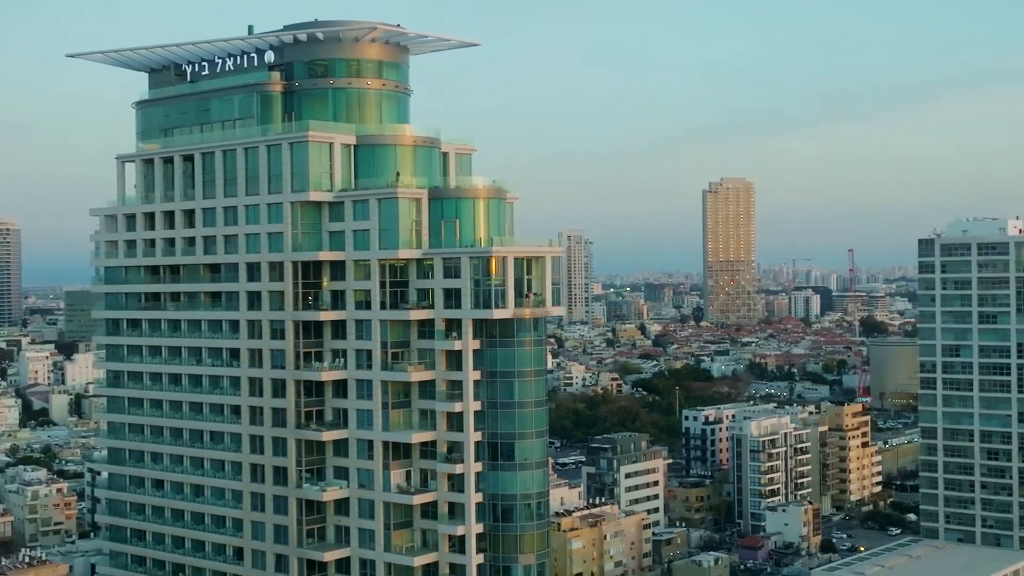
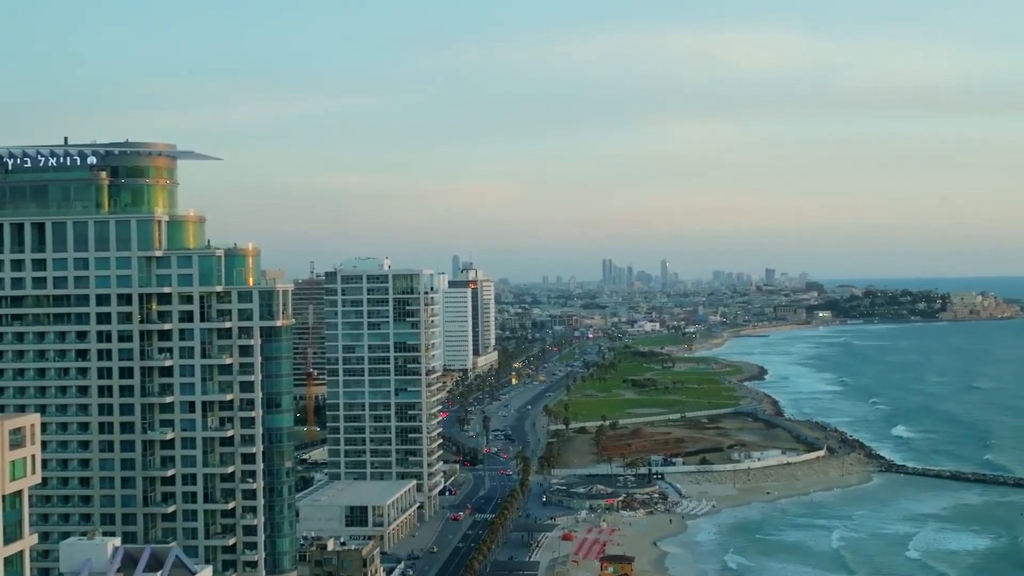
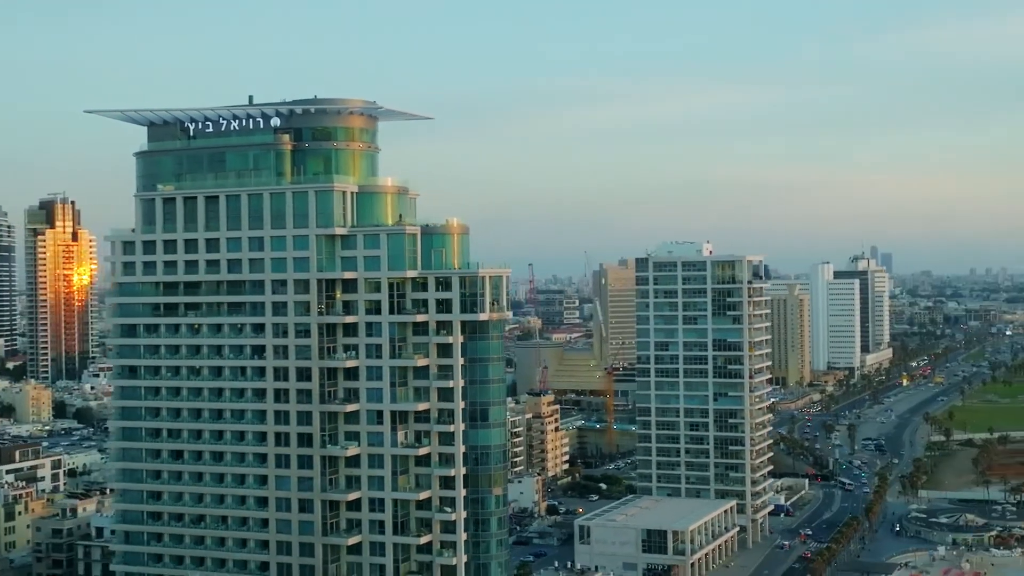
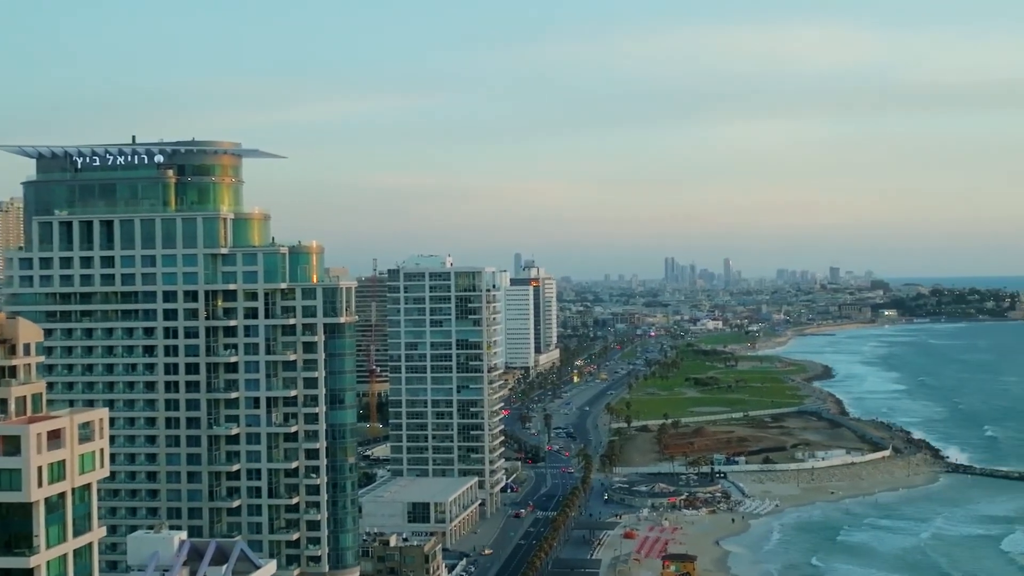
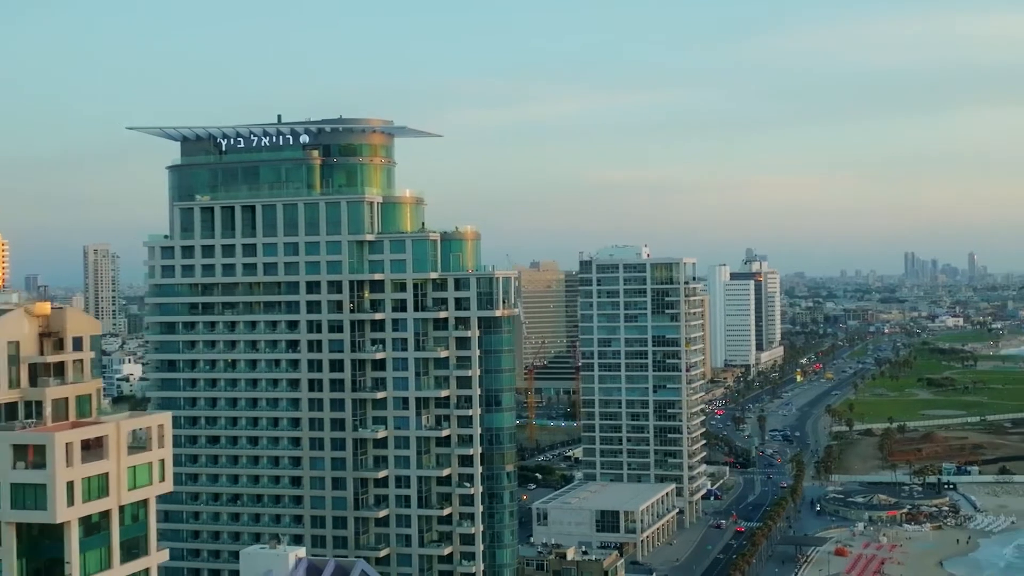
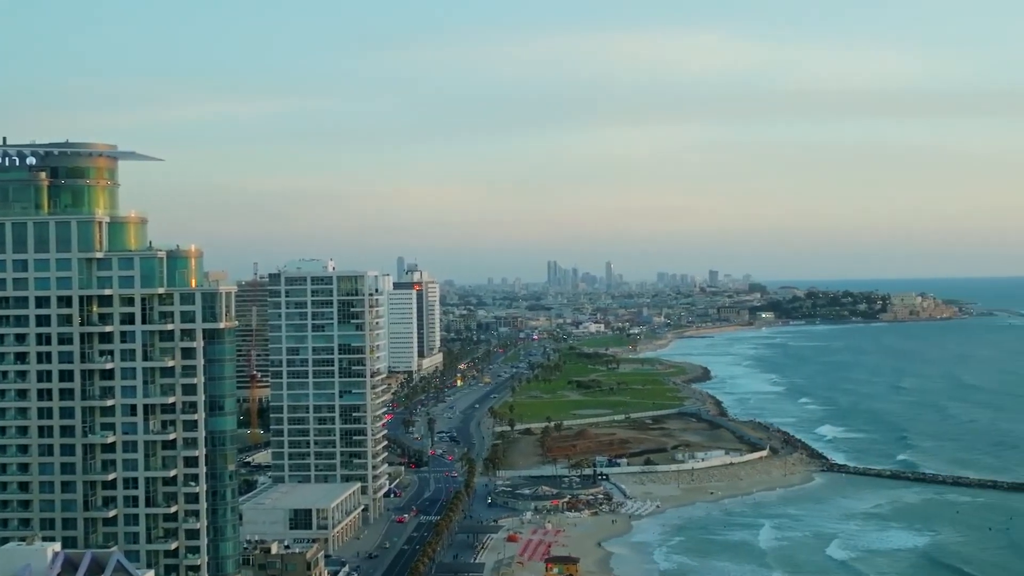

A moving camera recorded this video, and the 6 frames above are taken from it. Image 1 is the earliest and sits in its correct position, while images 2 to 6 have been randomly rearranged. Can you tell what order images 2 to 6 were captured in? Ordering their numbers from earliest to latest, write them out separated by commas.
3, 5, 4, 2, 6
